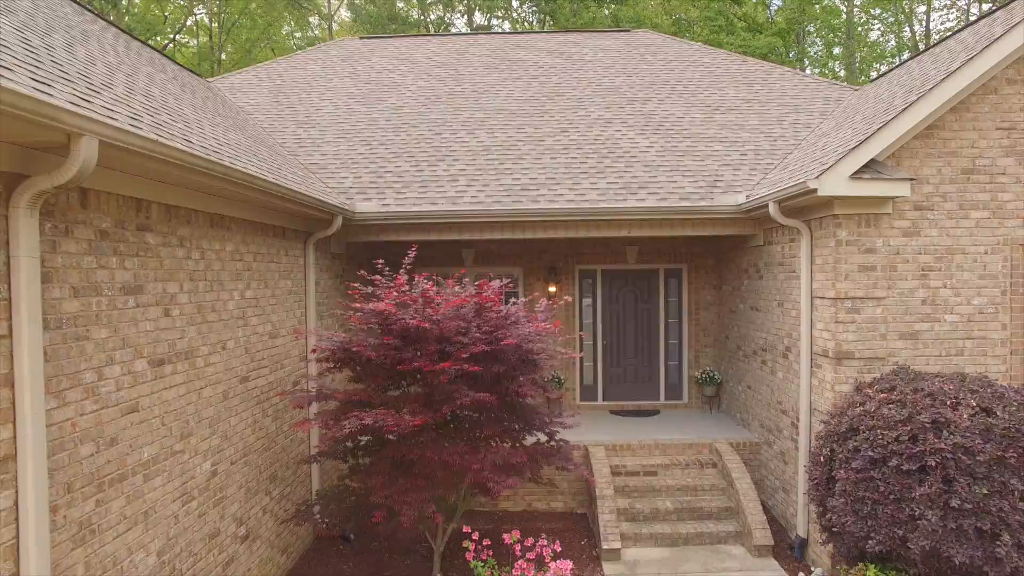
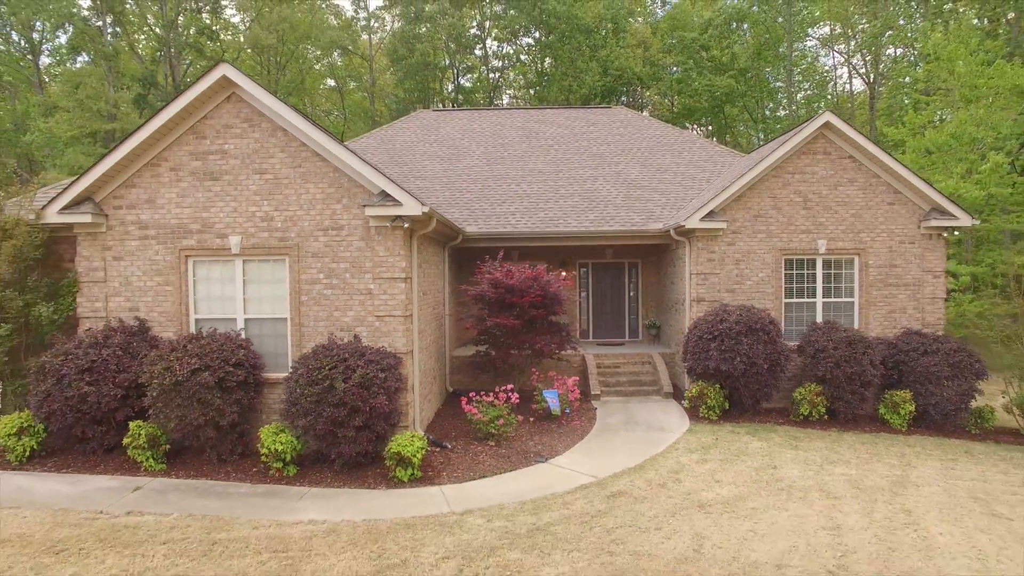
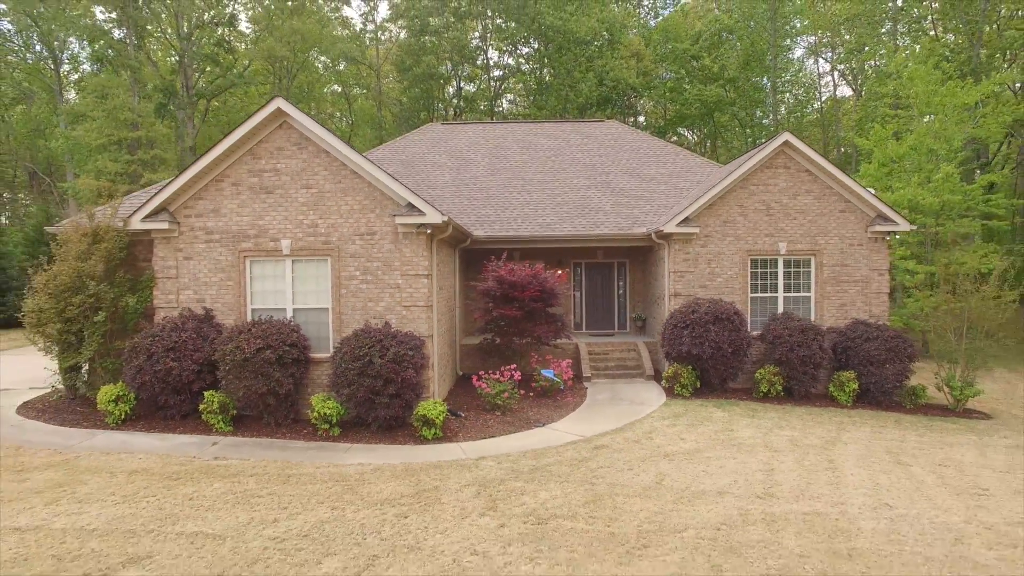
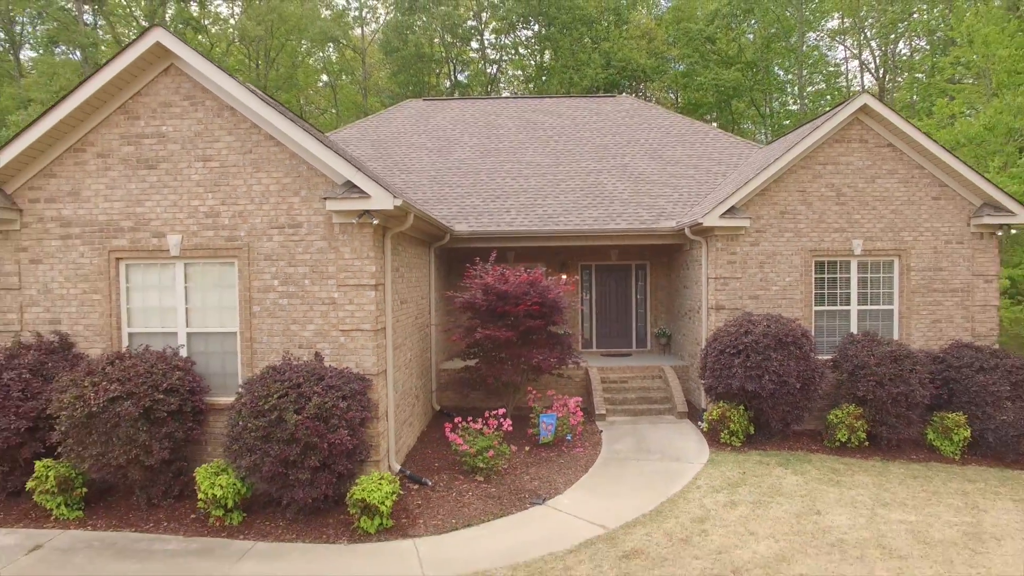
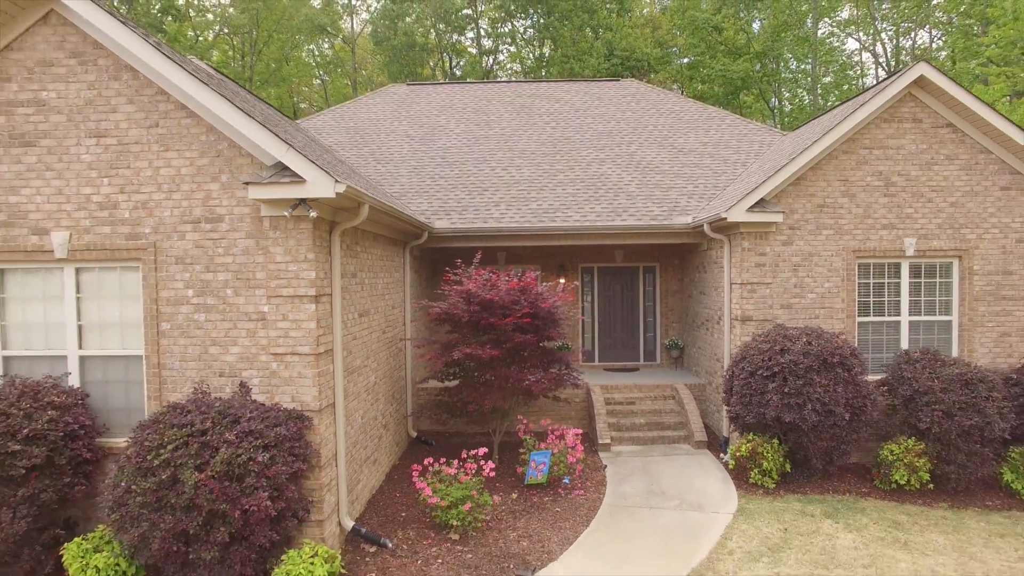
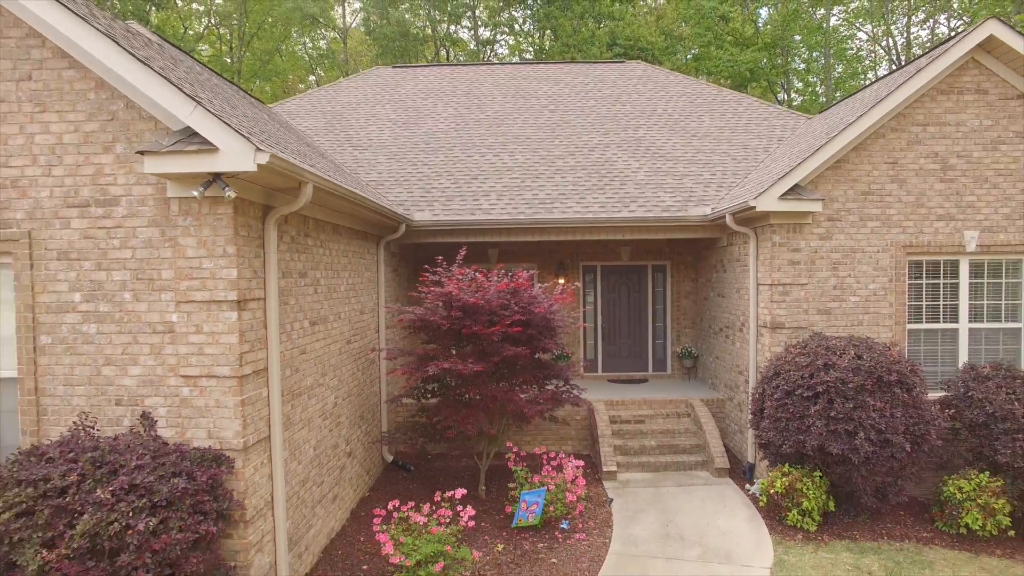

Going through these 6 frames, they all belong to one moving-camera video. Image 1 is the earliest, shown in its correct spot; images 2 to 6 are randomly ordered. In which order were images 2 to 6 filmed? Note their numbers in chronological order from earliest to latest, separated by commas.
6, 5, 4, 2, 3
